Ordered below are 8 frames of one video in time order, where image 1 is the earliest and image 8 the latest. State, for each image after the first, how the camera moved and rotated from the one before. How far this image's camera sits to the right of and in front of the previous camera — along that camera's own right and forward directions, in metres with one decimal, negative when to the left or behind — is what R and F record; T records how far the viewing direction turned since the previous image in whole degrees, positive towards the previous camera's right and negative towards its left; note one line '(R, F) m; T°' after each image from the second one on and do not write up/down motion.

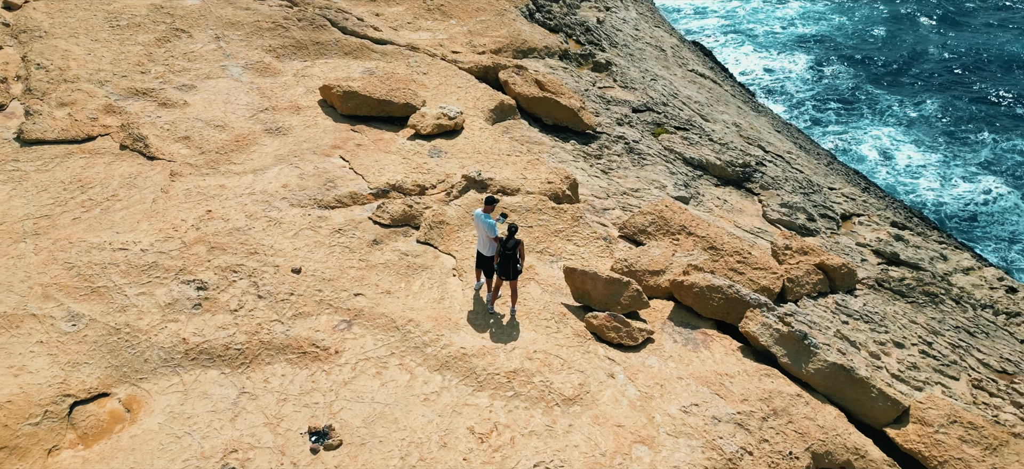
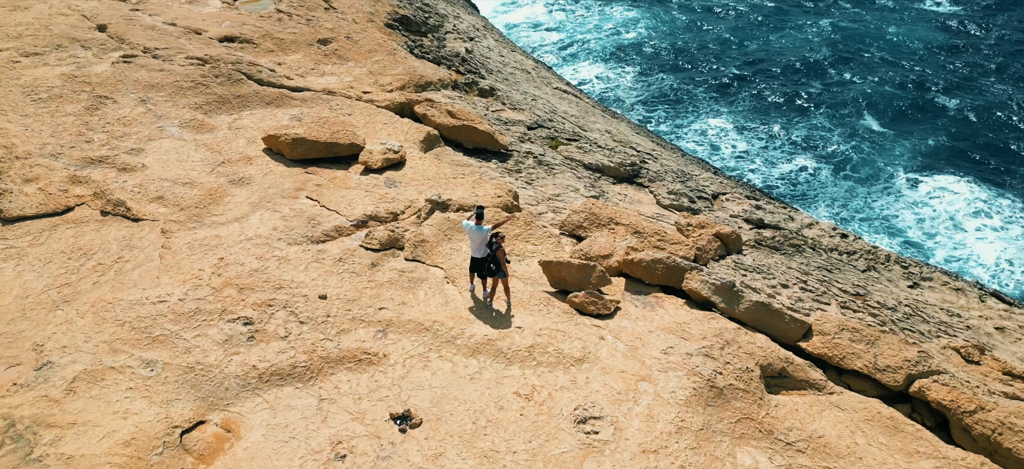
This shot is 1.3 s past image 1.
(-2.5, -2.0) m; +13°
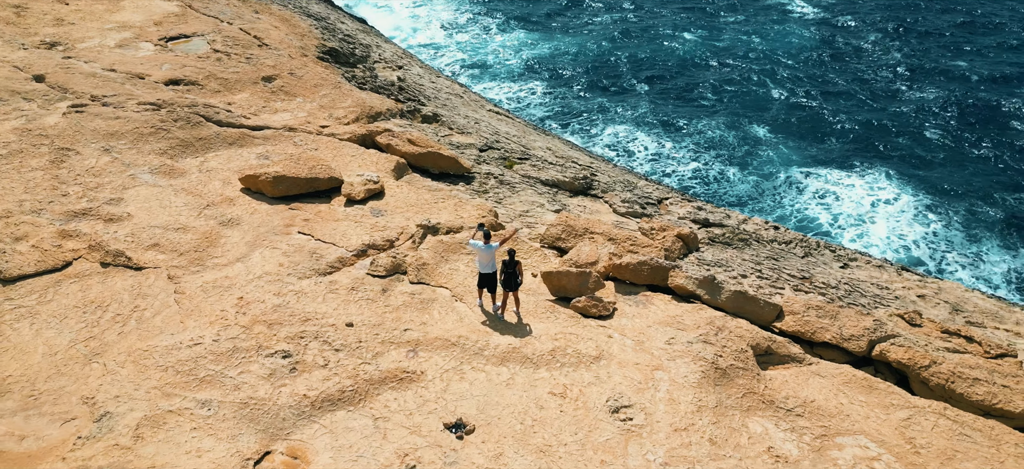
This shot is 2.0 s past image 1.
(-1.9, -0.9) m; +8°
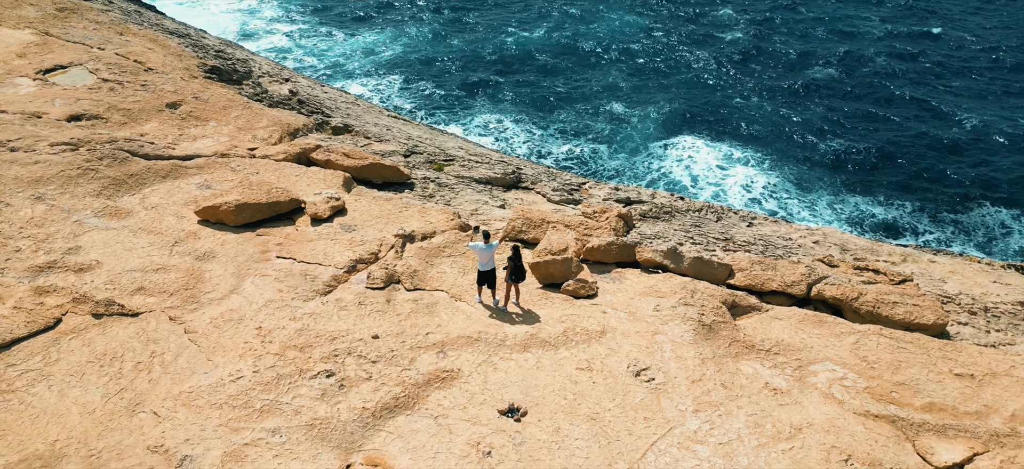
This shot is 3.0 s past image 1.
(-2.9, -0.8) m; +12°
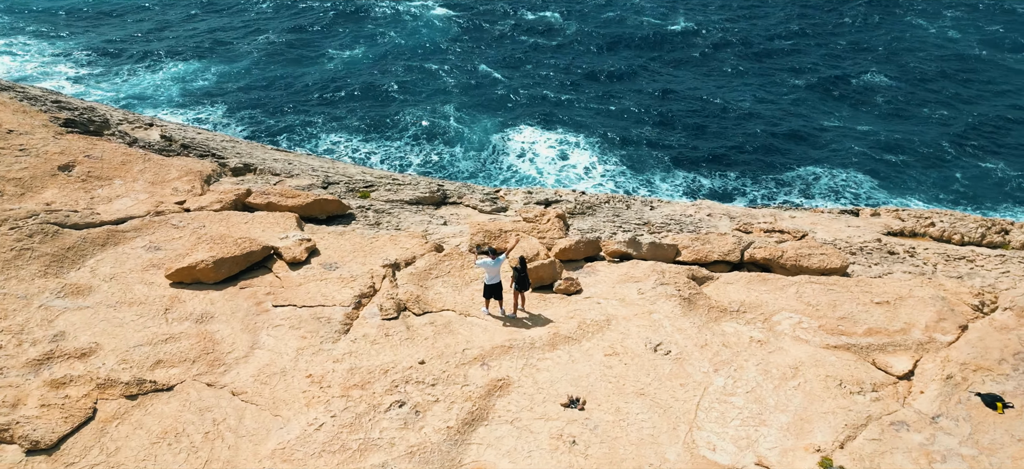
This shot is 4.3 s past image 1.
(-4.0, -0.7) m; +15°
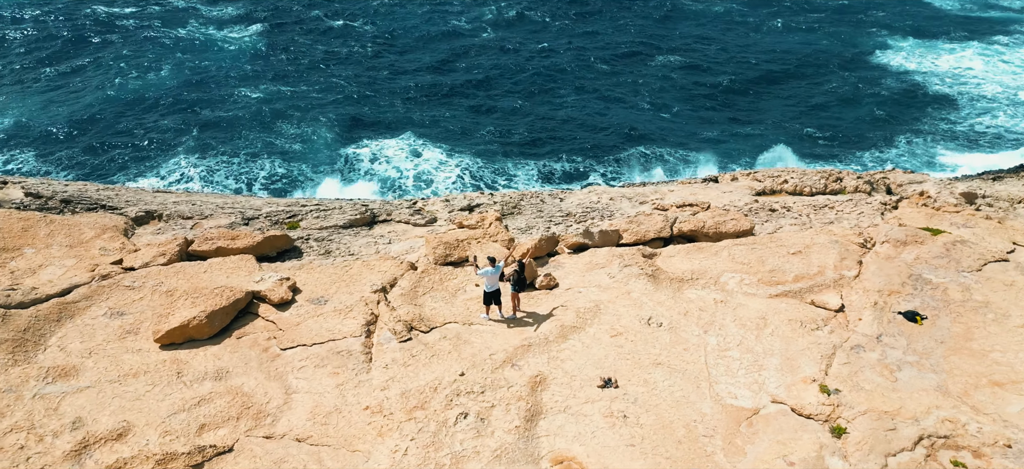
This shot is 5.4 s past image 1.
(-4.1, -0.6) m; +15°
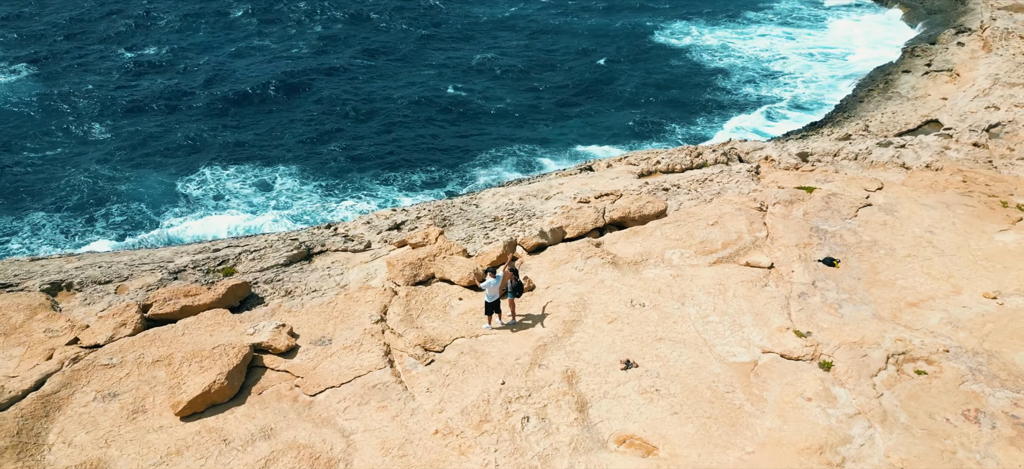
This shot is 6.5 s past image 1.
(-4.4, -0.3) m; +15°
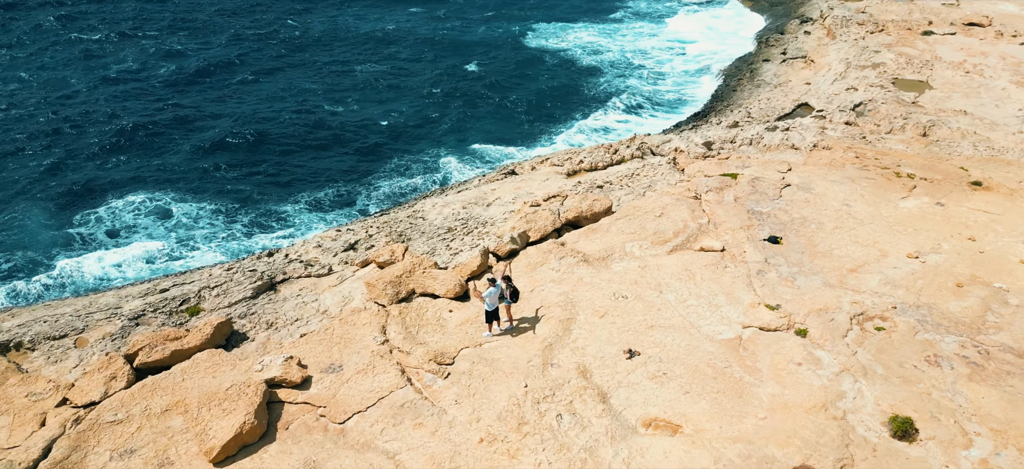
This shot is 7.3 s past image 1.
(-3.0, -0.4) m; +10°
